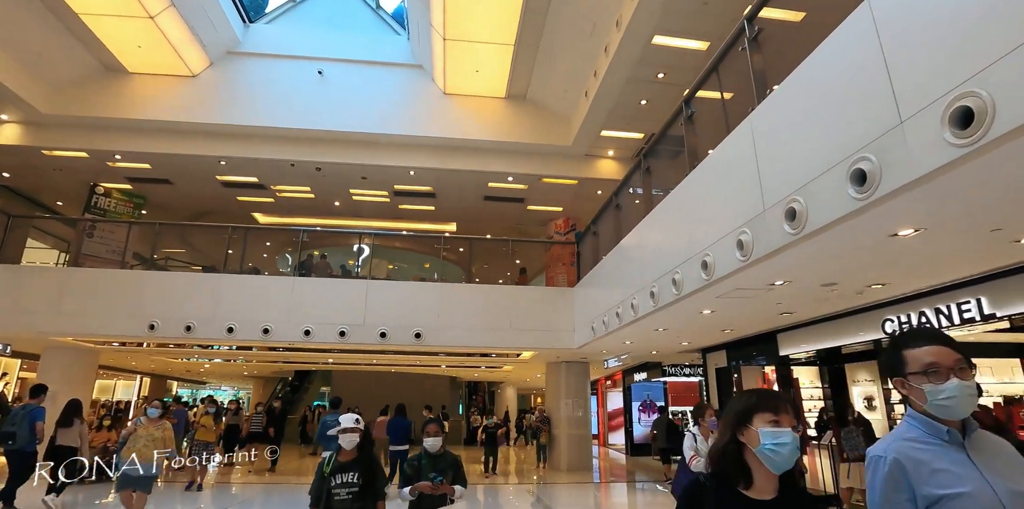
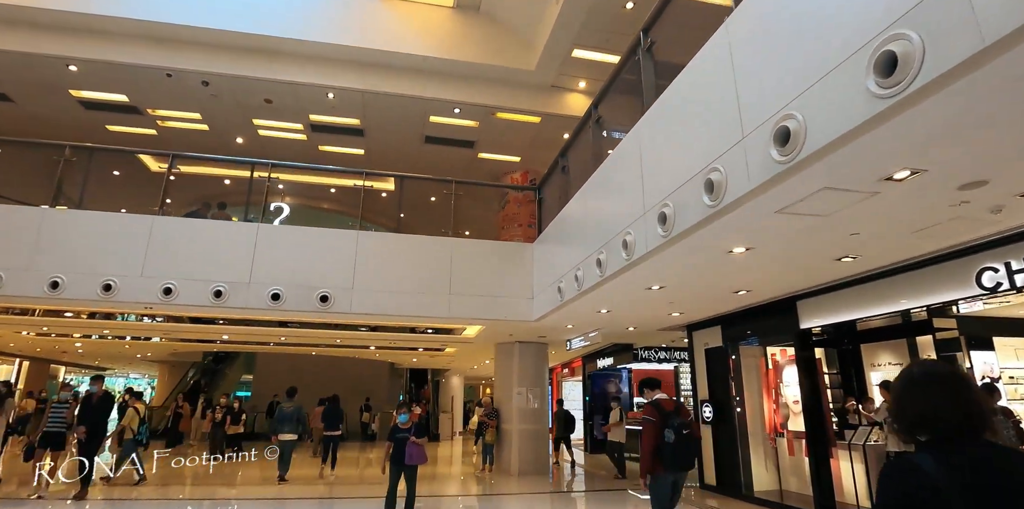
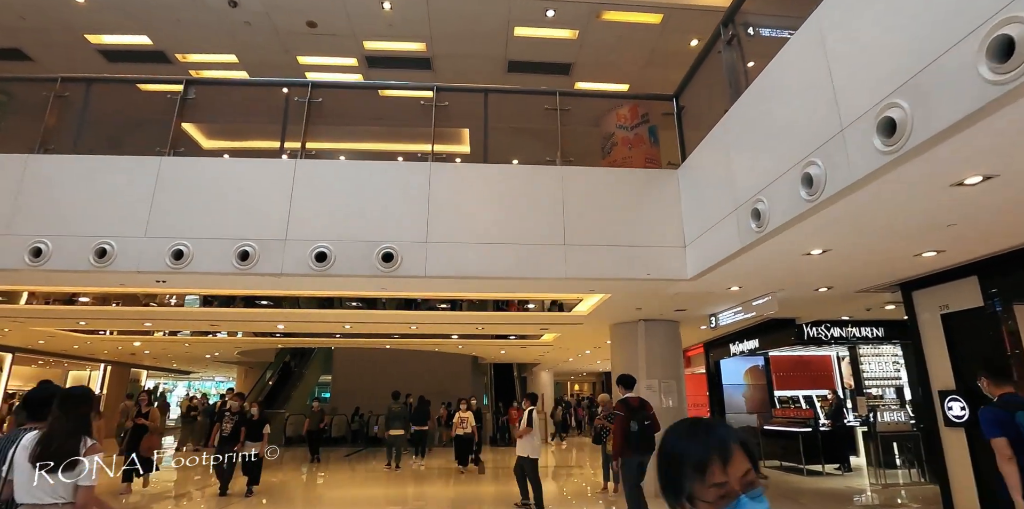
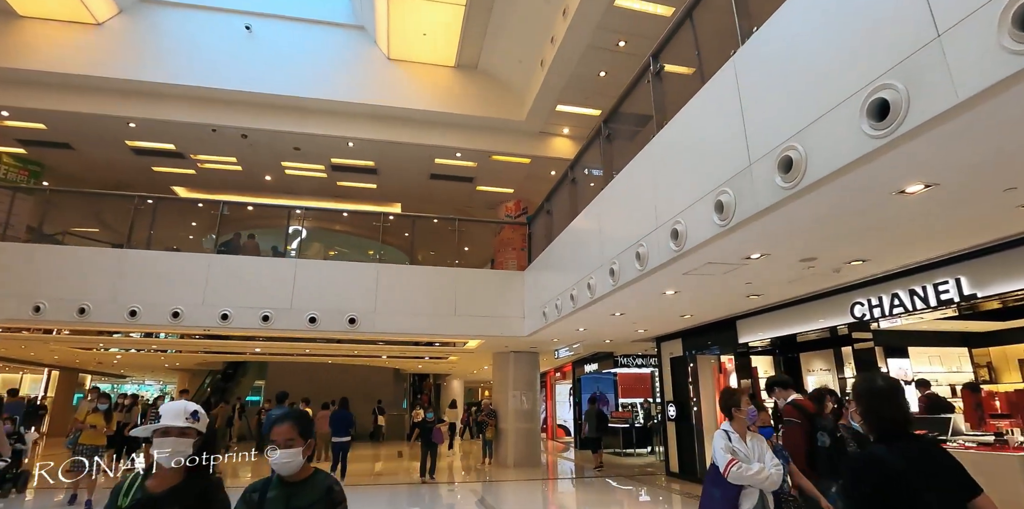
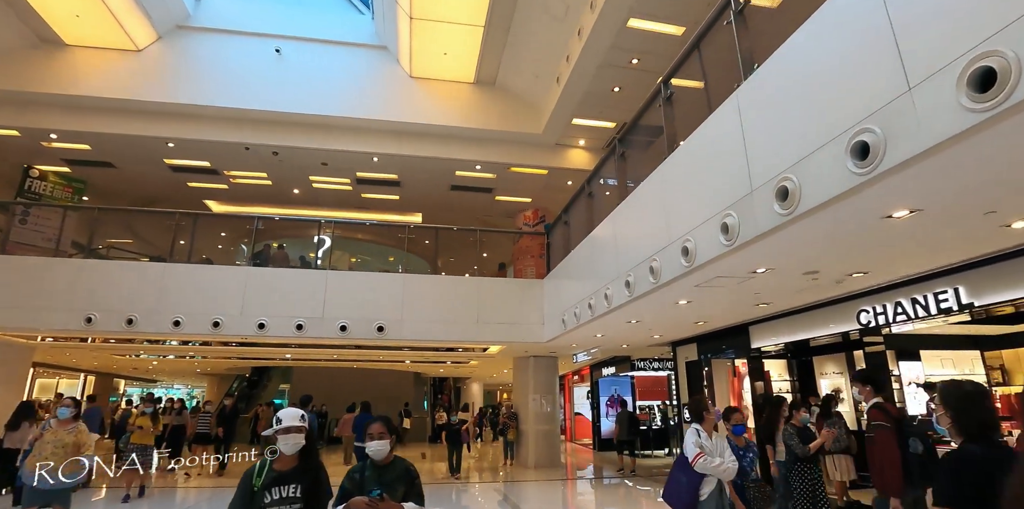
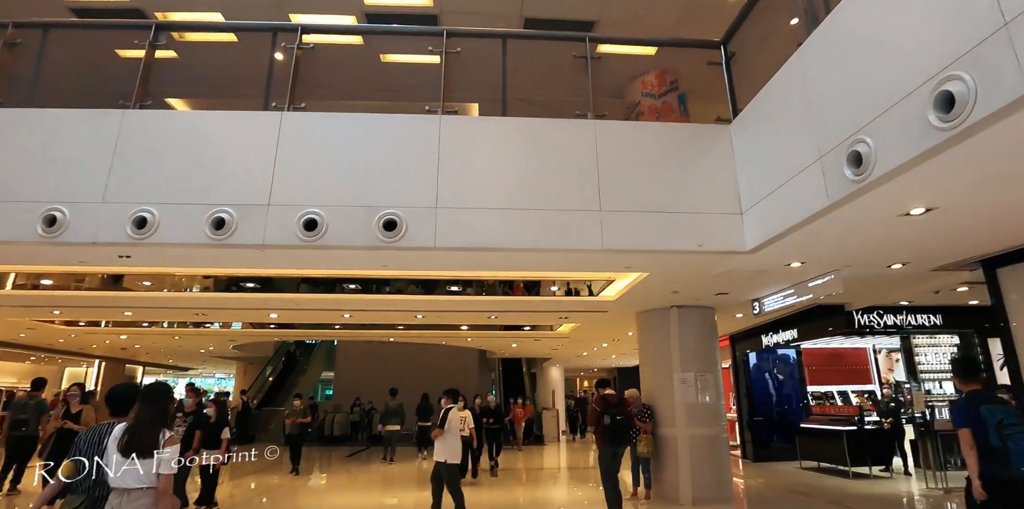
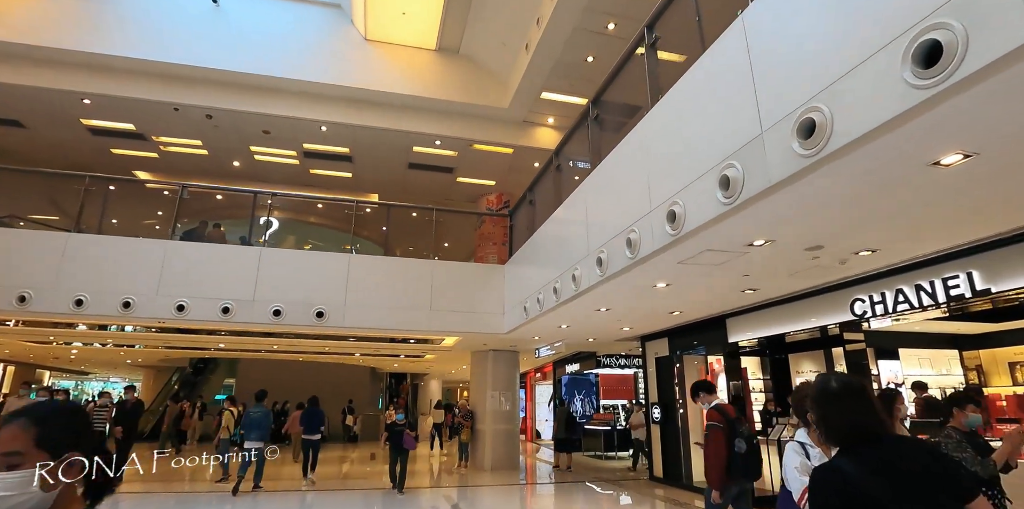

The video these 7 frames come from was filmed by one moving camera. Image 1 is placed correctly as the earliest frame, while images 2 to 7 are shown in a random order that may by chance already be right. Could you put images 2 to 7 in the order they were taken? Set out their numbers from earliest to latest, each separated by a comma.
5, 4, 7, 2, 3, 6
